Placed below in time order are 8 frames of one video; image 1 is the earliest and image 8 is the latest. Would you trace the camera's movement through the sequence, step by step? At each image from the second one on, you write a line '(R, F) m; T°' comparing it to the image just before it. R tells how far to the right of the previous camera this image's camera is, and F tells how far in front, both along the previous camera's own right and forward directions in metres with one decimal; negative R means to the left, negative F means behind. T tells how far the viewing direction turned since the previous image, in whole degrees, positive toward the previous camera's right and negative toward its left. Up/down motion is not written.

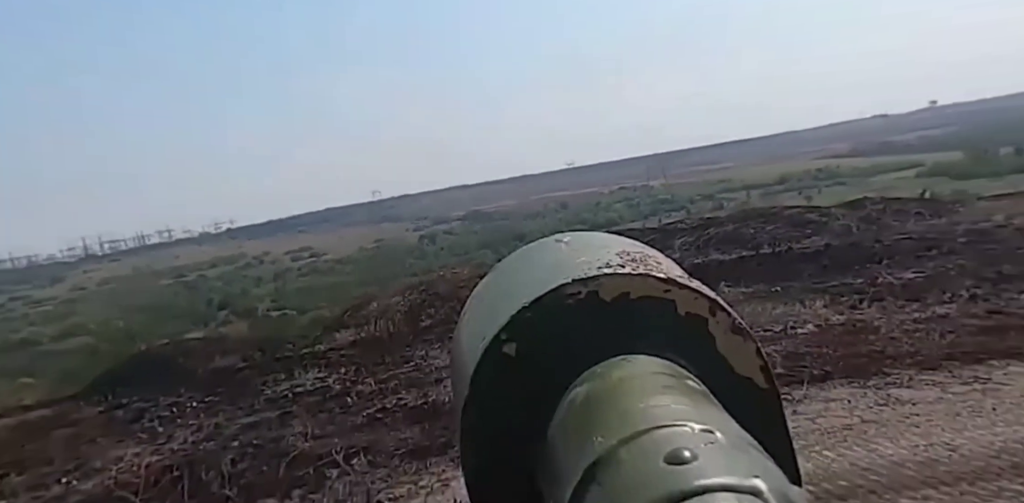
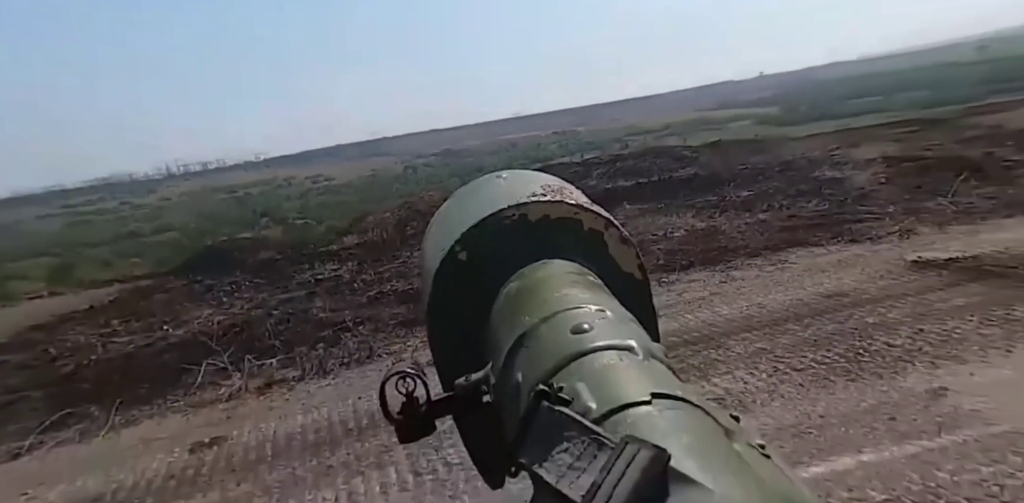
(+0.1, -0.8) m; +3°
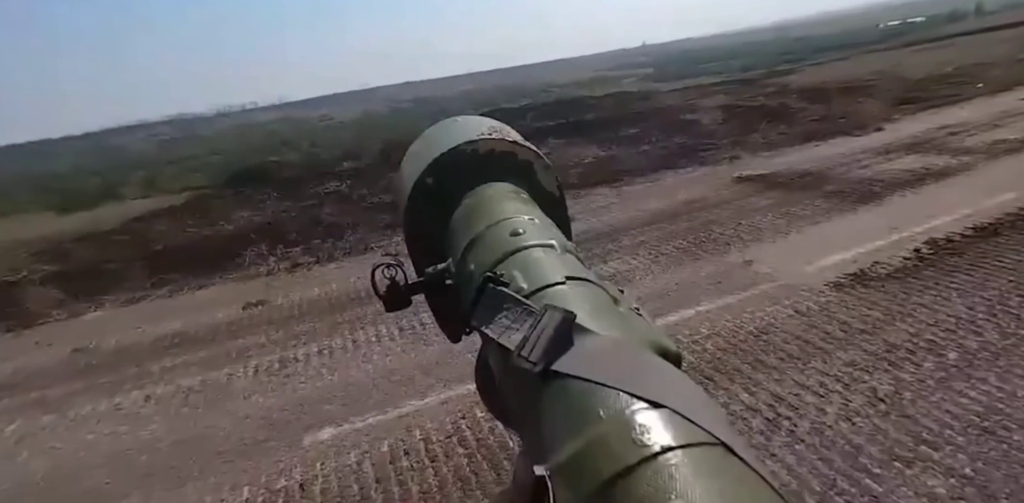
(+0.2, -1.1) m; +2°
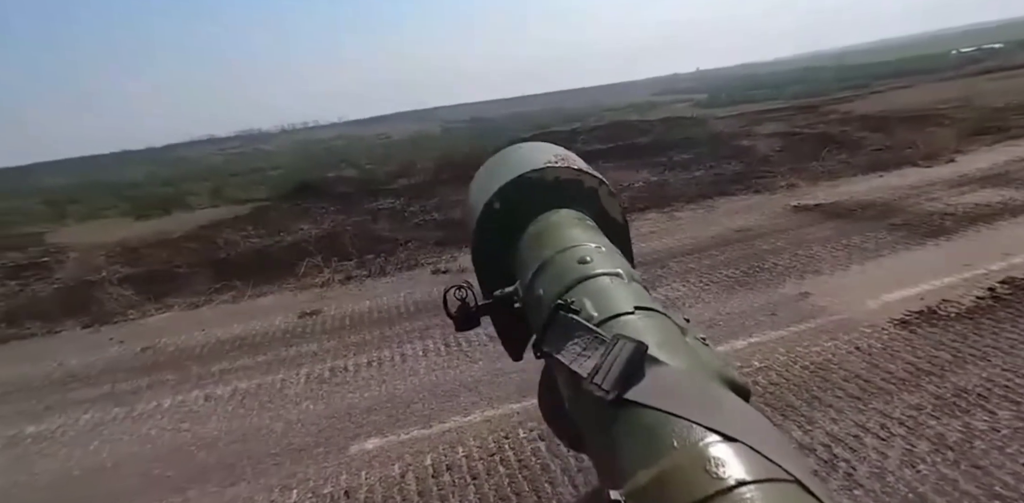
(0.0, 0.0) m; -5°
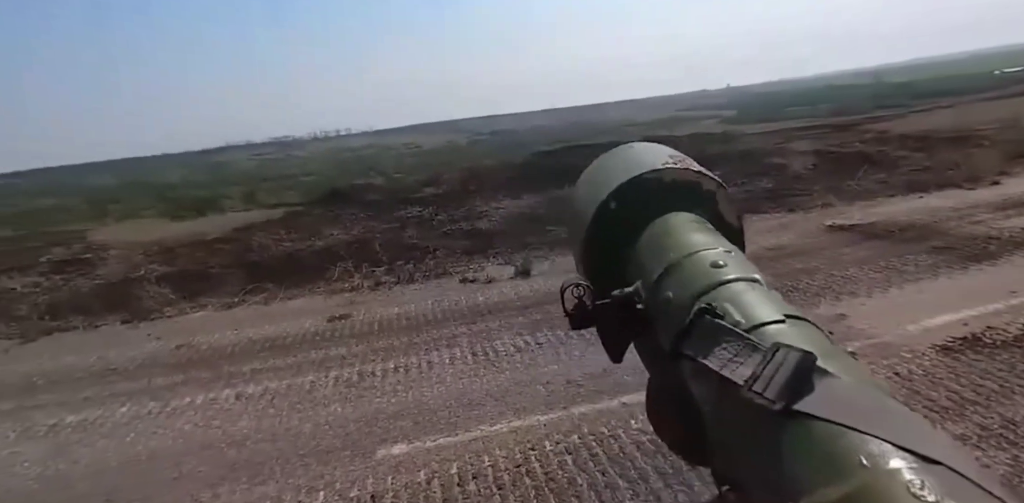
(0.0, 0.0) m; -2°
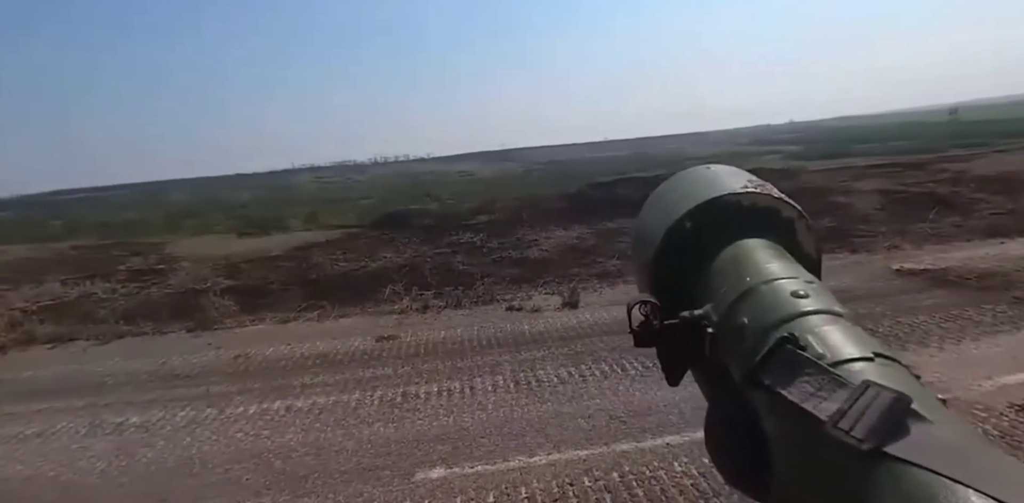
(0.0, 0.0) m; -5°
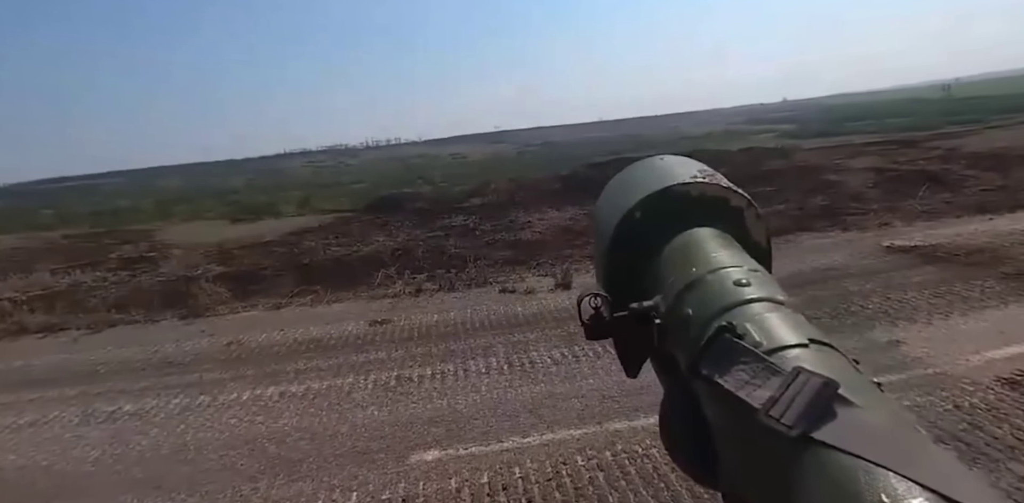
(0.0, 0.0) m; +1°
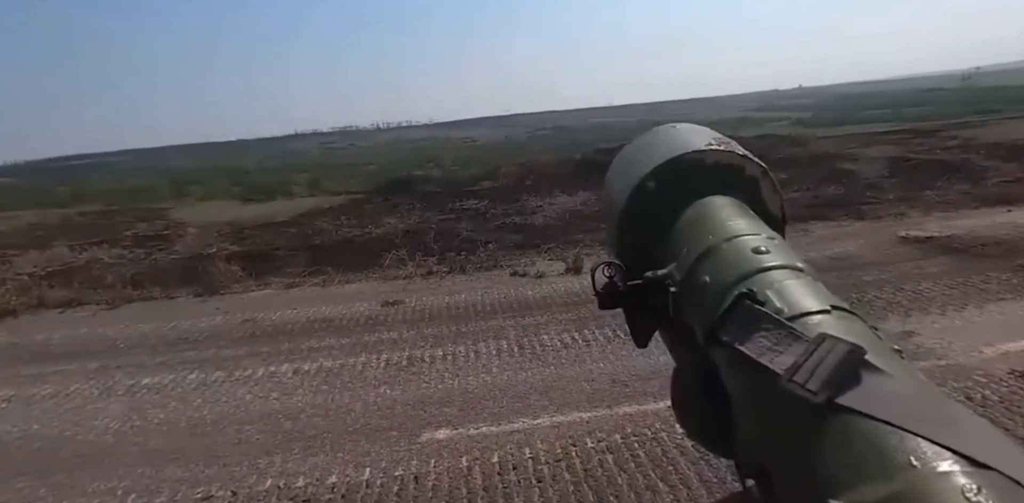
(0.0, 0.0) m; -1°
